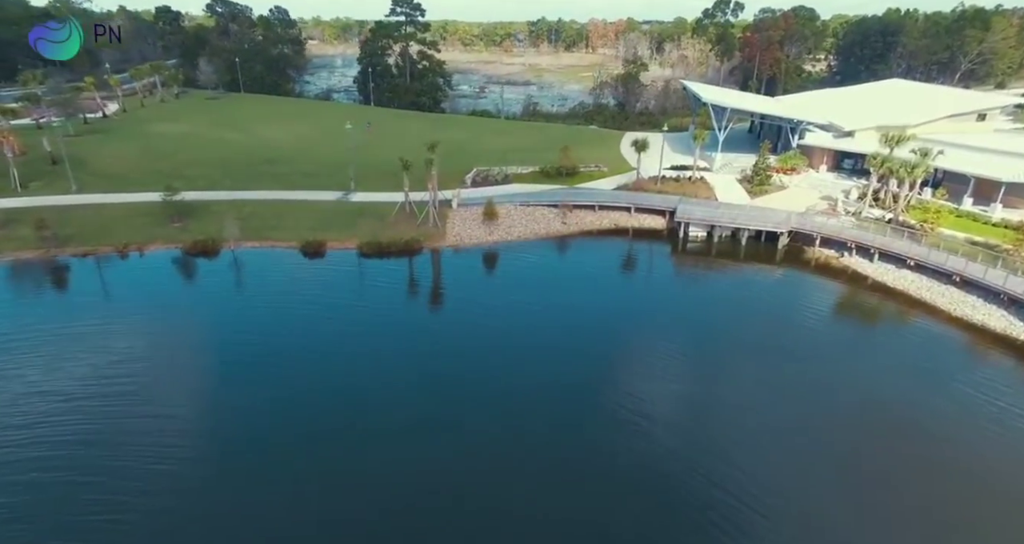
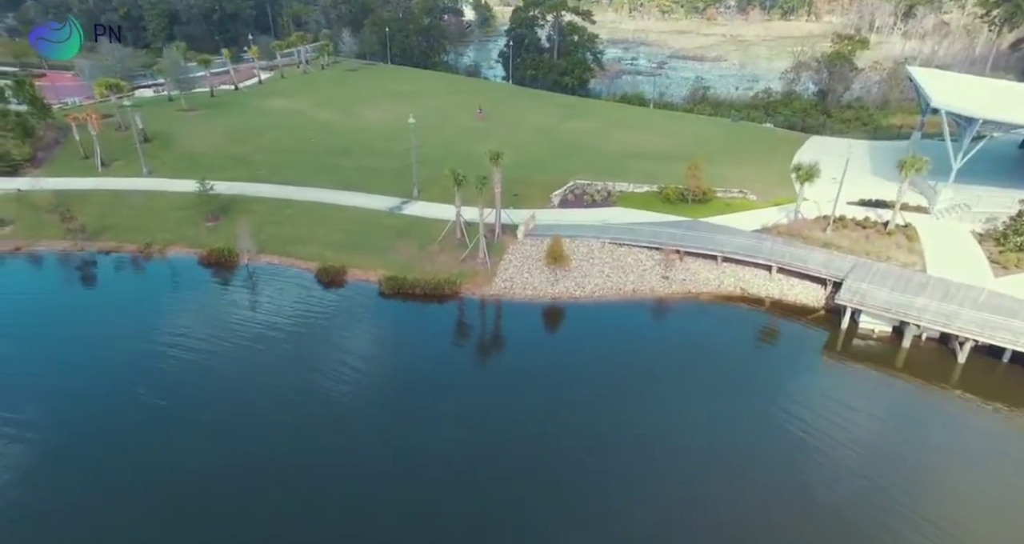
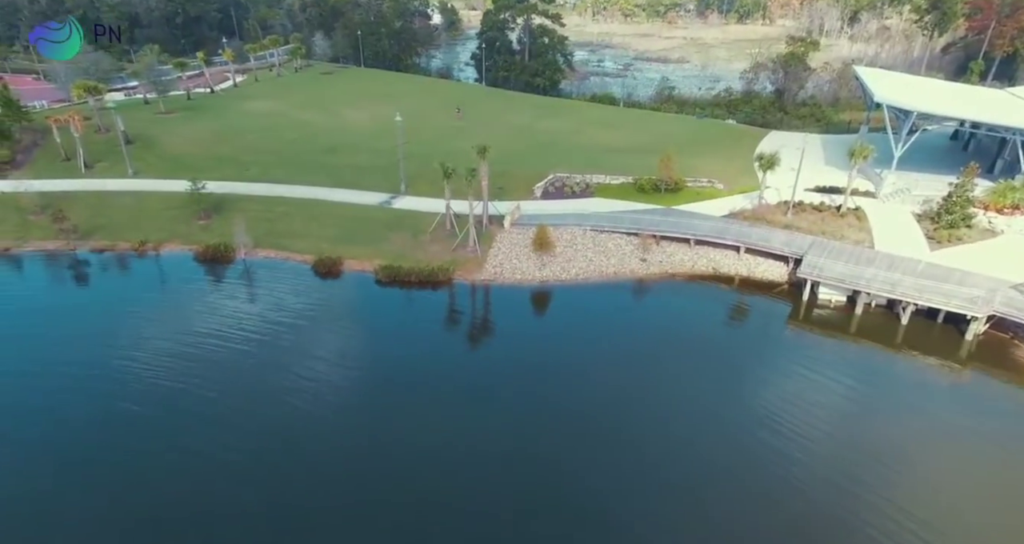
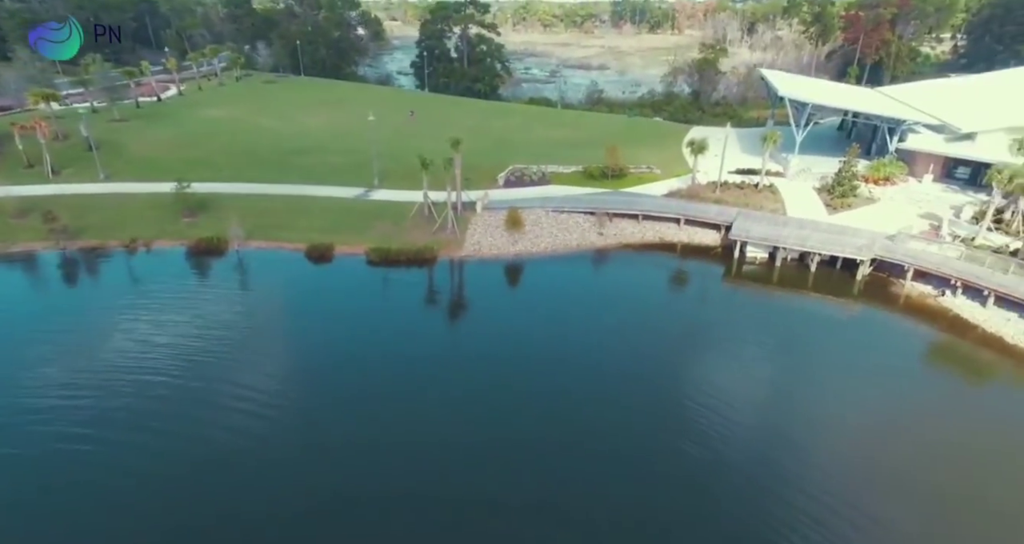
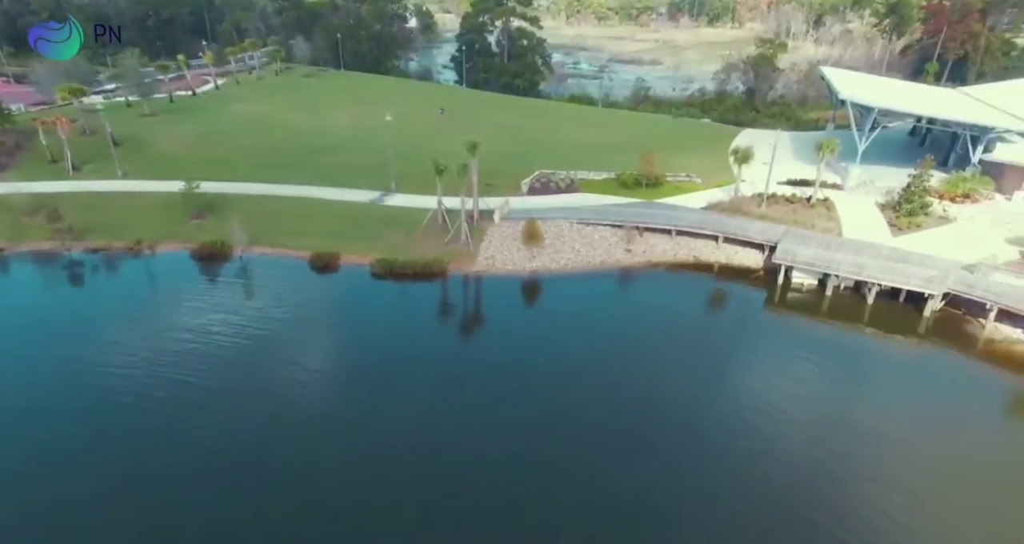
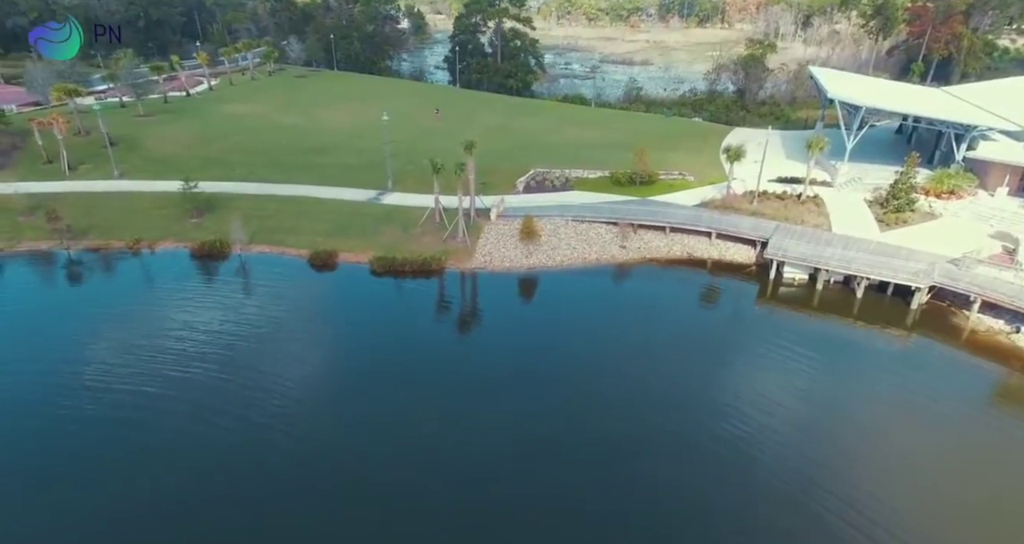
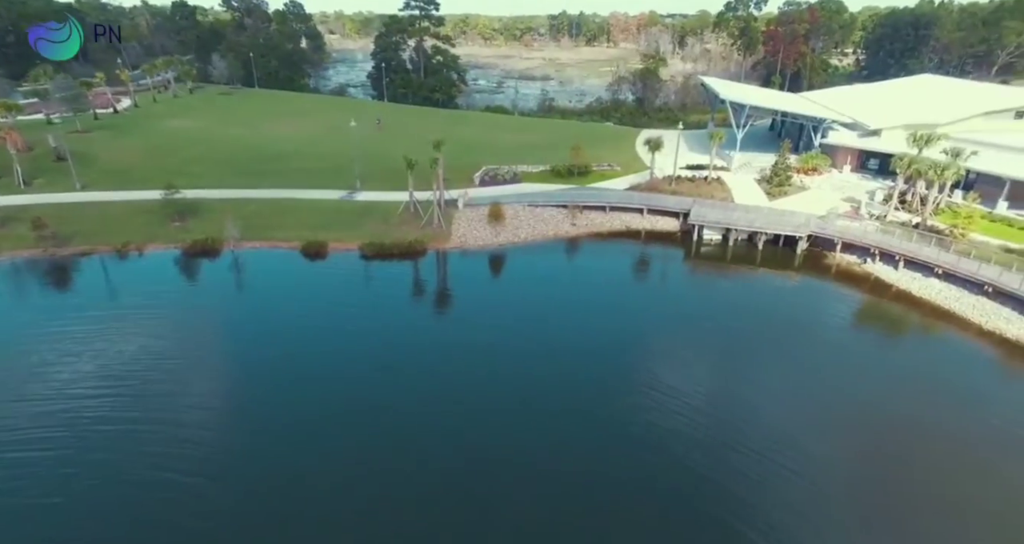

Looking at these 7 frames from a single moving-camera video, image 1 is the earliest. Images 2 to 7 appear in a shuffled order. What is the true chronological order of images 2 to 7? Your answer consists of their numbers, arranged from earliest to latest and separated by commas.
6, 3, 2, 5, 4, 7
